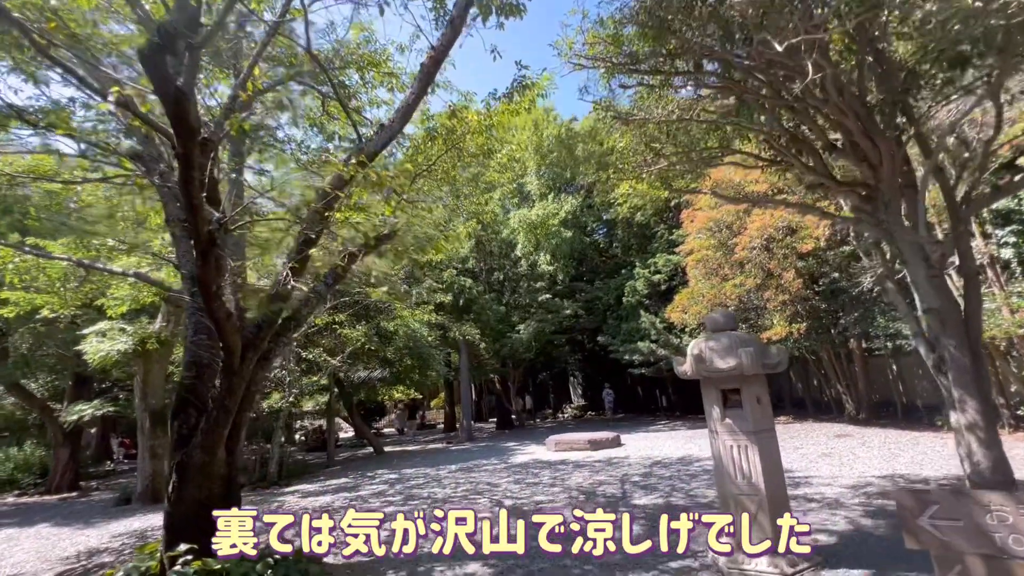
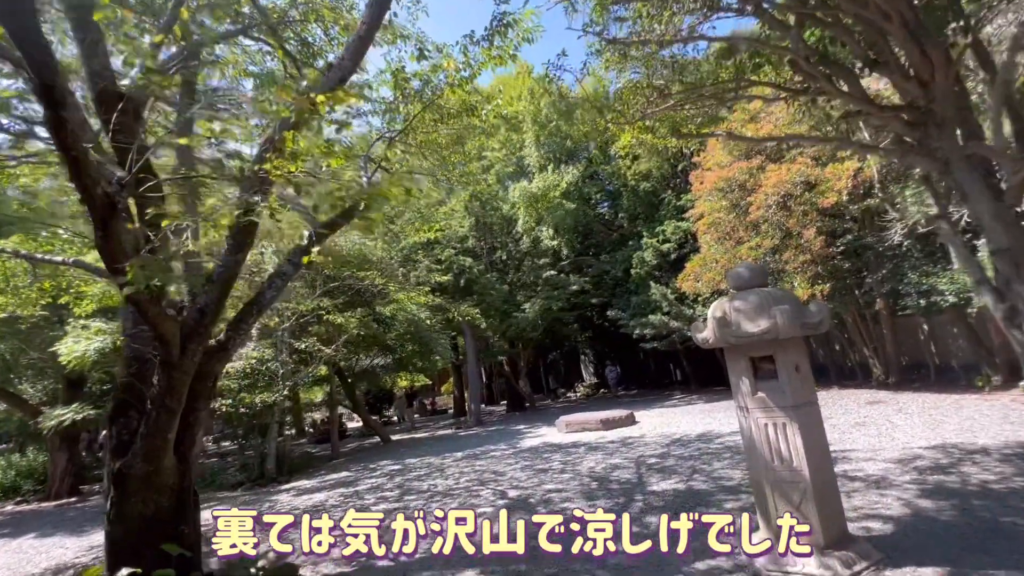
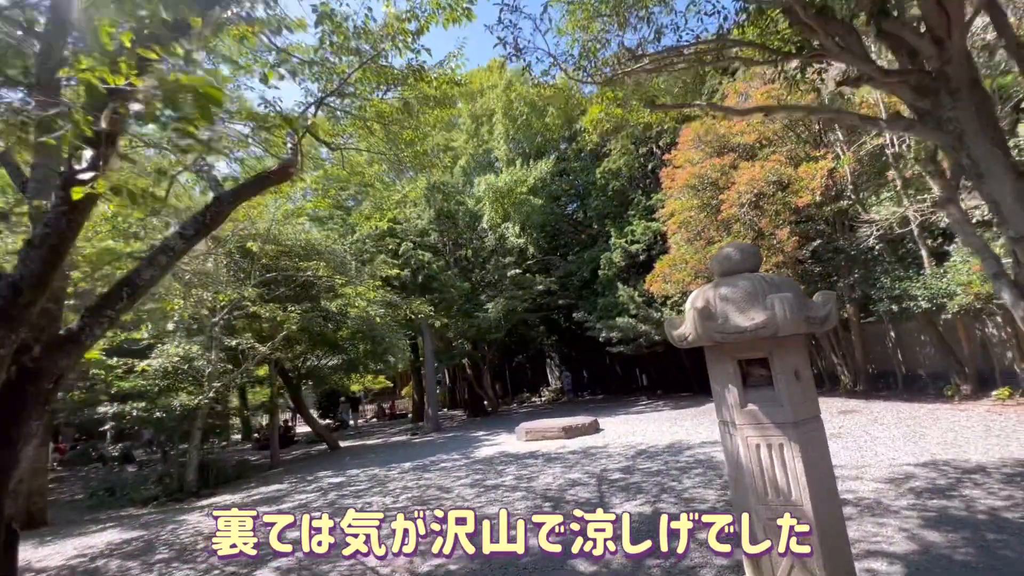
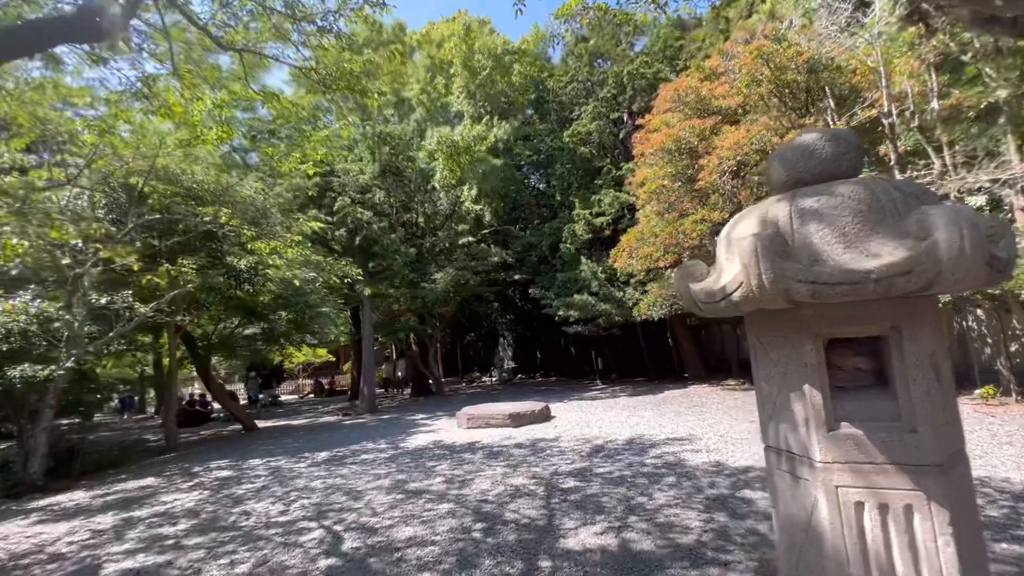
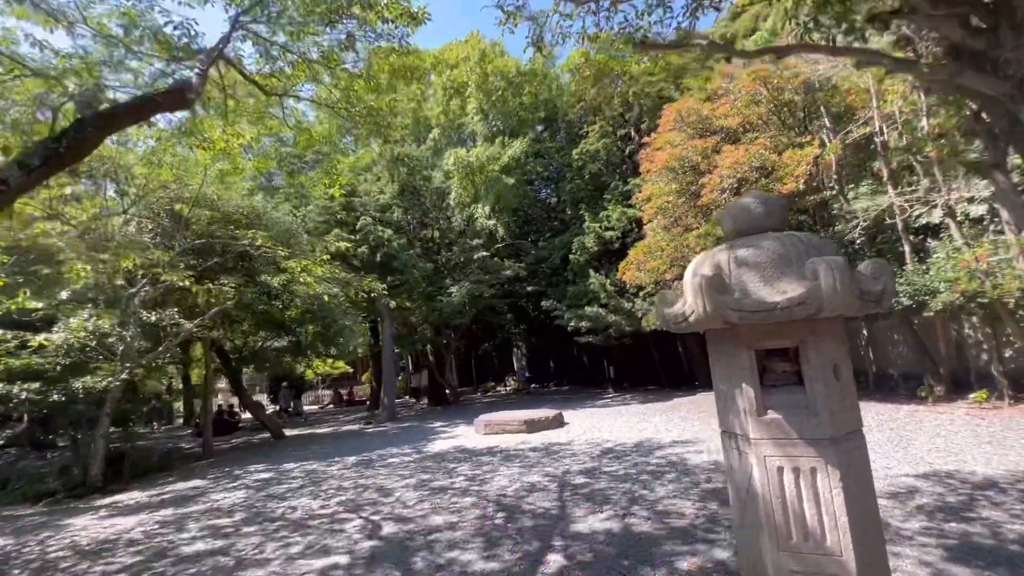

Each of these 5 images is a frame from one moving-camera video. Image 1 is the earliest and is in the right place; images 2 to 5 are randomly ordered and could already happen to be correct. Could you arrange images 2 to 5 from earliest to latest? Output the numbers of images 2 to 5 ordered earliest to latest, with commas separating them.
2, 3, 5, 4
